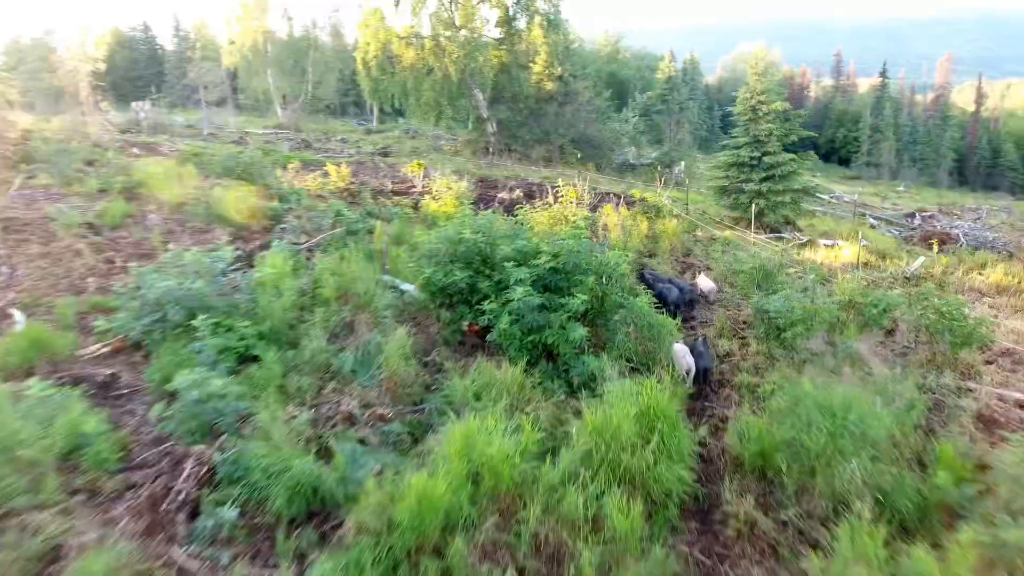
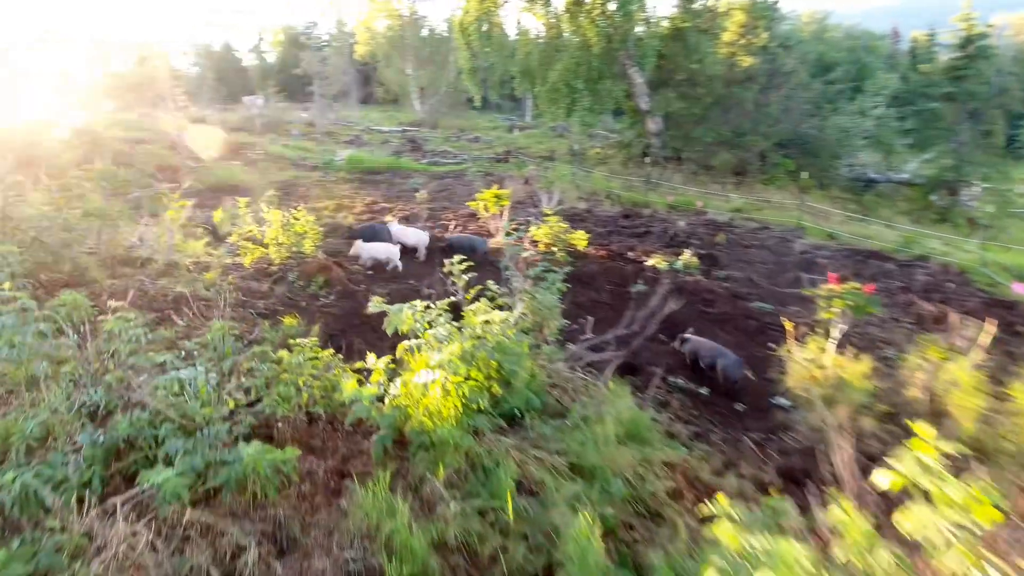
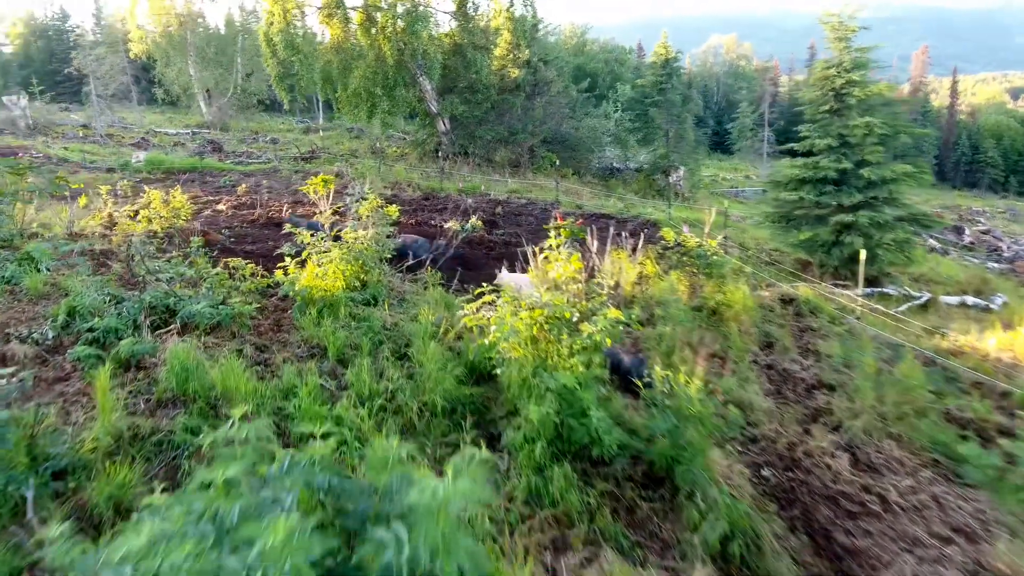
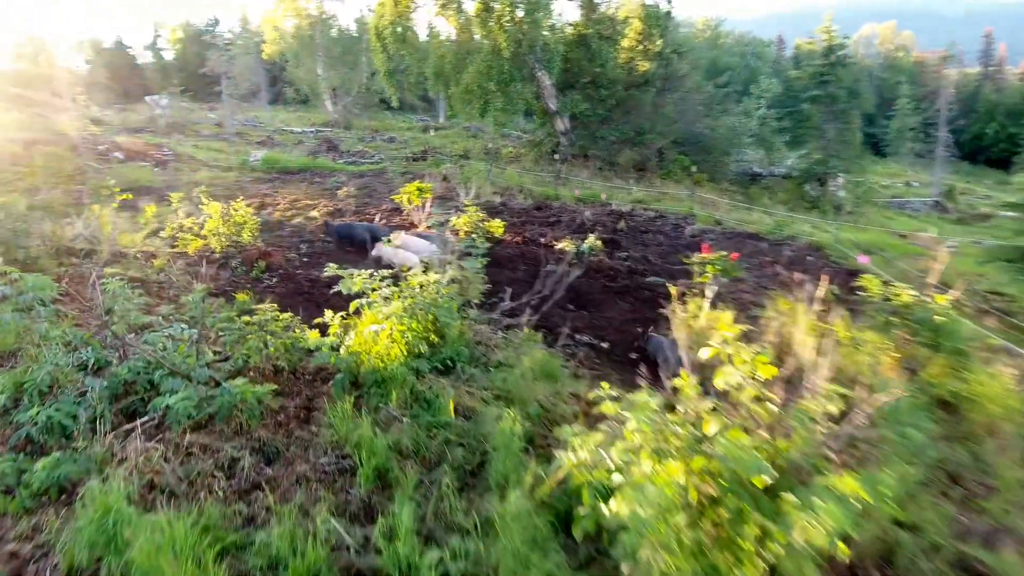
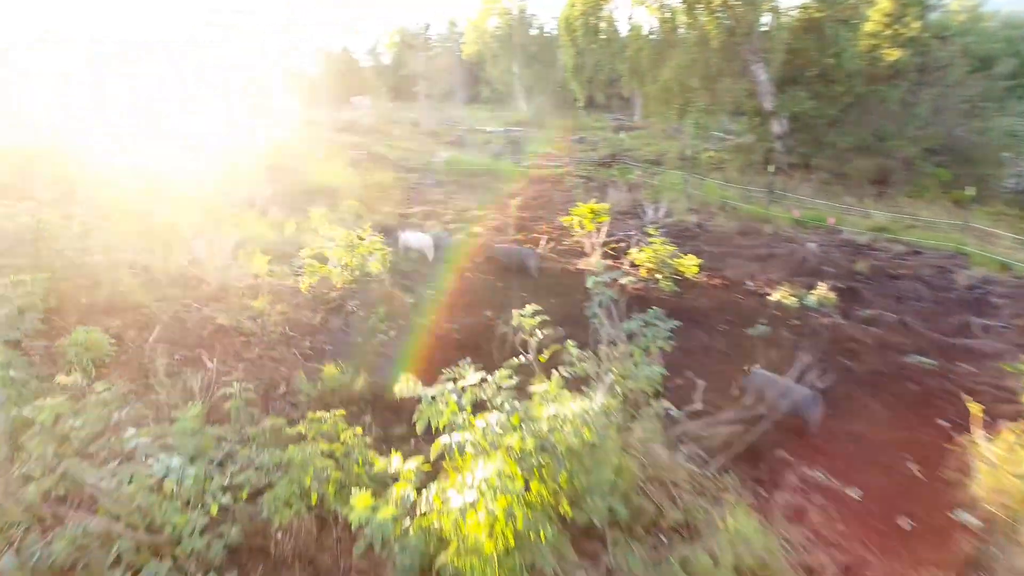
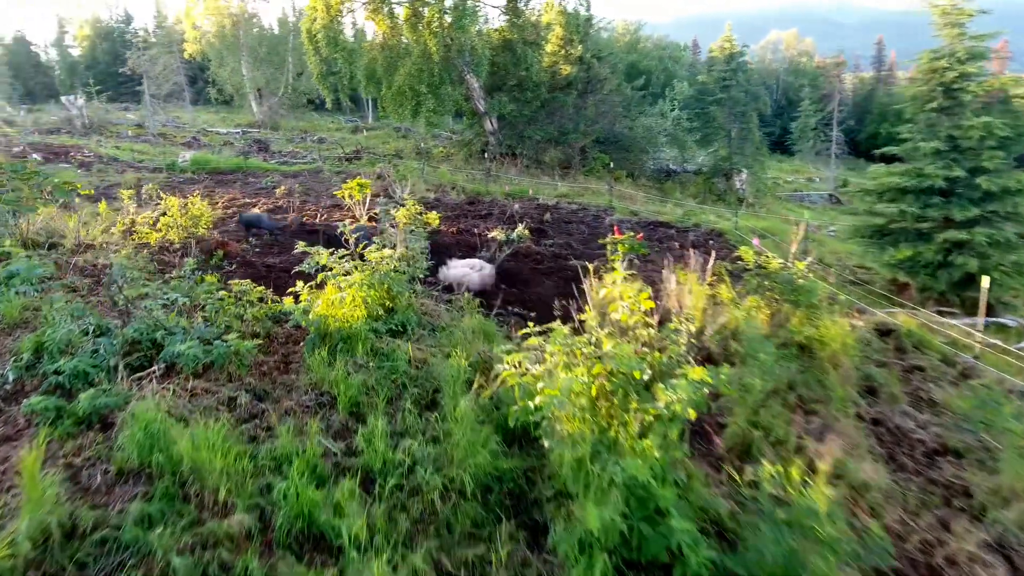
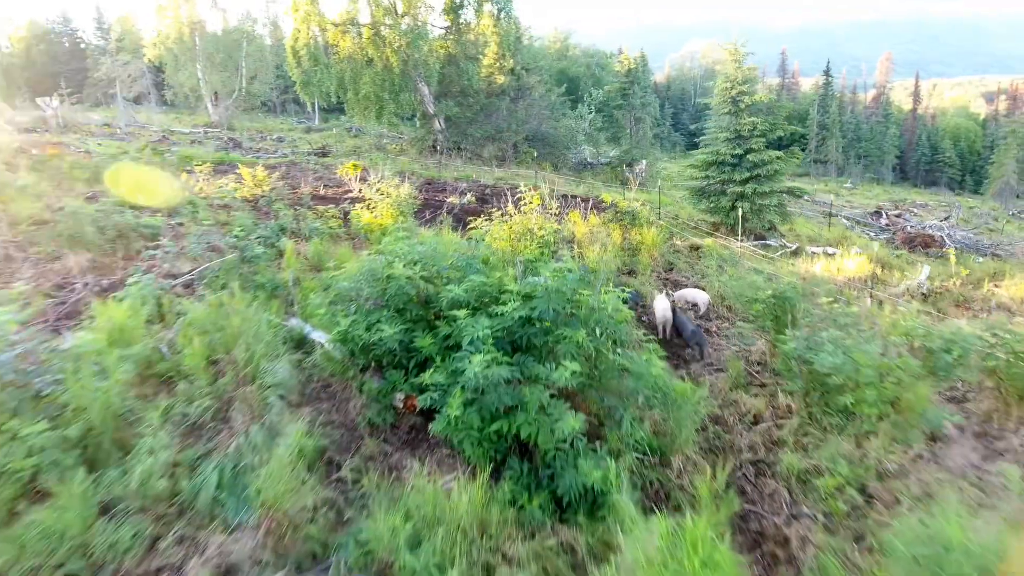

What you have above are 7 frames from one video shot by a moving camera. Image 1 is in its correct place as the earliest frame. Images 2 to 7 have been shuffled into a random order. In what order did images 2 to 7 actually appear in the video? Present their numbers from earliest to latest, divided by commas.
7, 3, 6, 4, 2, 5
